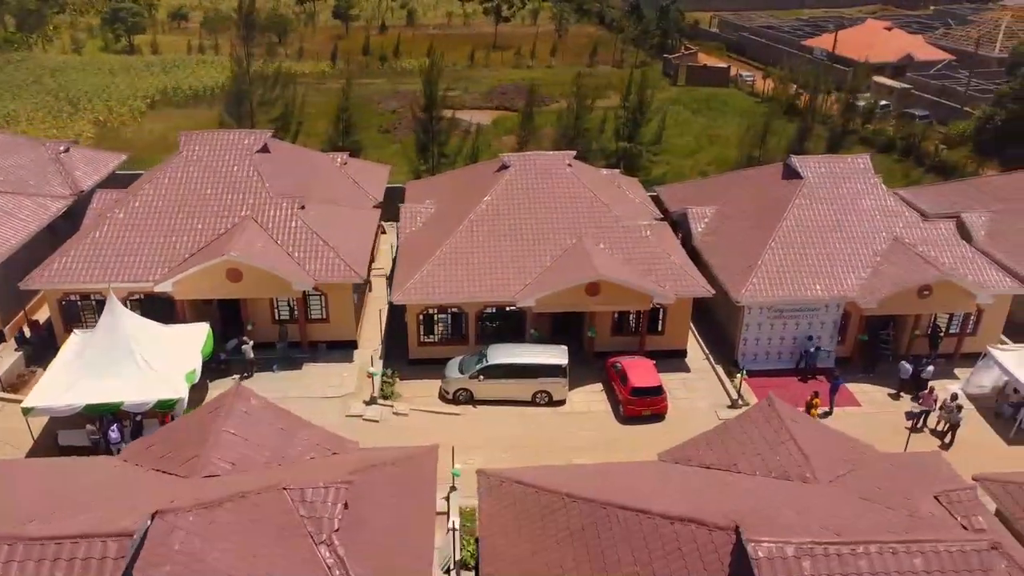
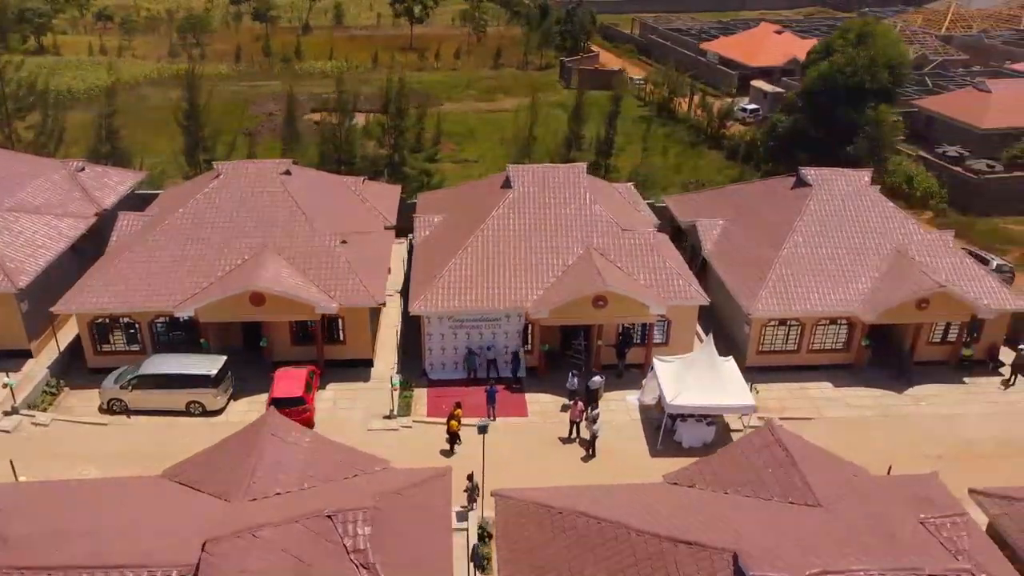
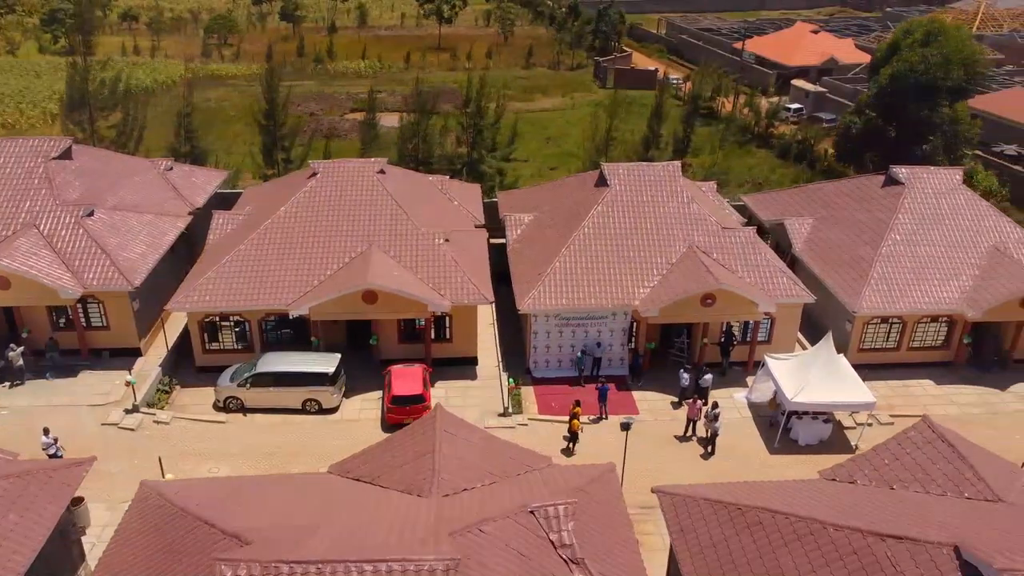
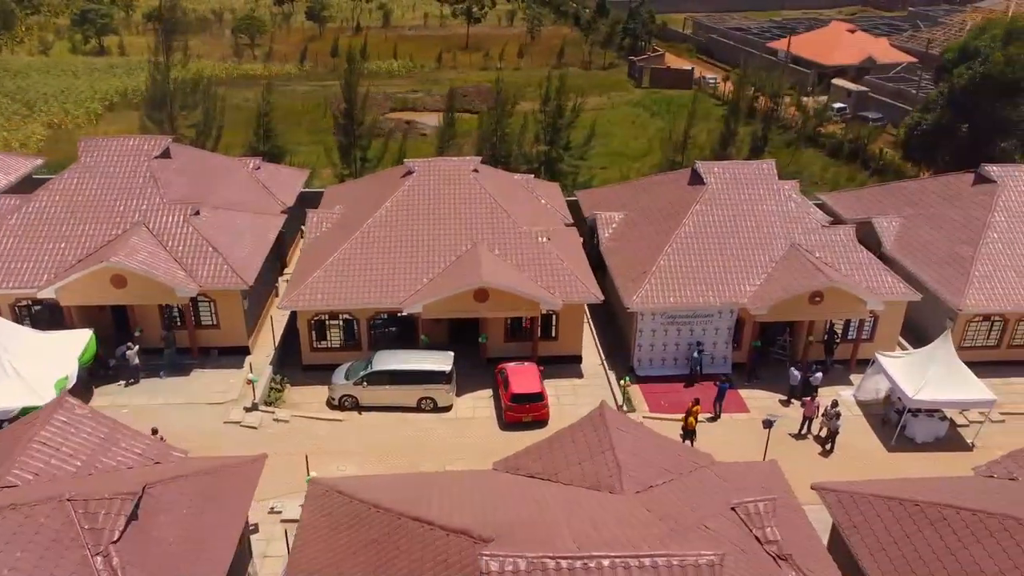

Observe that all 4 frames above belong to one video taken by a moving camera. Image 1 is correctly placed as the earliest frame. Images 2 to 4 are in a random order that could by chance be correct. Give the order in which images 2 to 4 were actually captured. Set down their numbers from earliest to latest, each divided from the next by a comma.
4, 3, 2
